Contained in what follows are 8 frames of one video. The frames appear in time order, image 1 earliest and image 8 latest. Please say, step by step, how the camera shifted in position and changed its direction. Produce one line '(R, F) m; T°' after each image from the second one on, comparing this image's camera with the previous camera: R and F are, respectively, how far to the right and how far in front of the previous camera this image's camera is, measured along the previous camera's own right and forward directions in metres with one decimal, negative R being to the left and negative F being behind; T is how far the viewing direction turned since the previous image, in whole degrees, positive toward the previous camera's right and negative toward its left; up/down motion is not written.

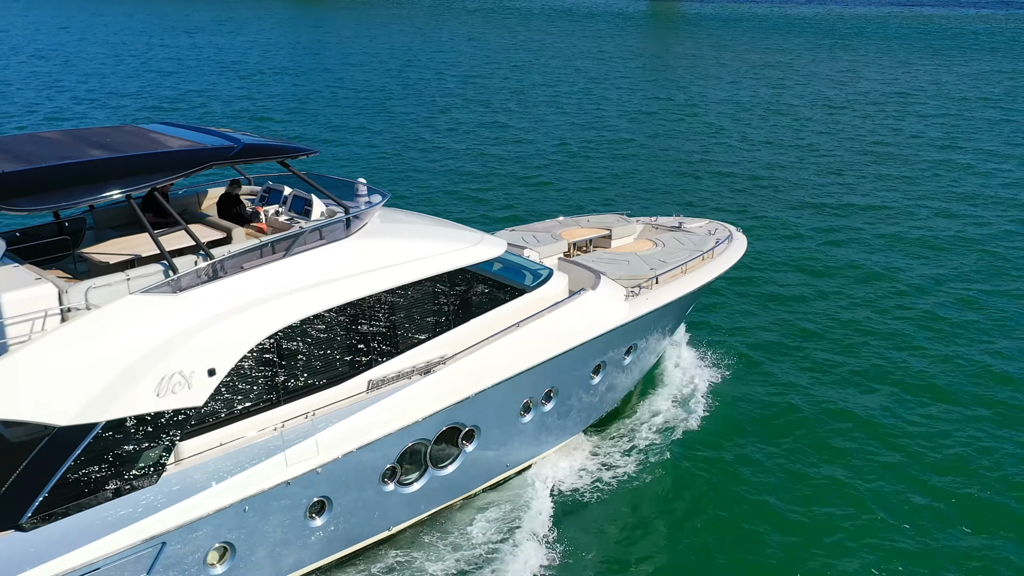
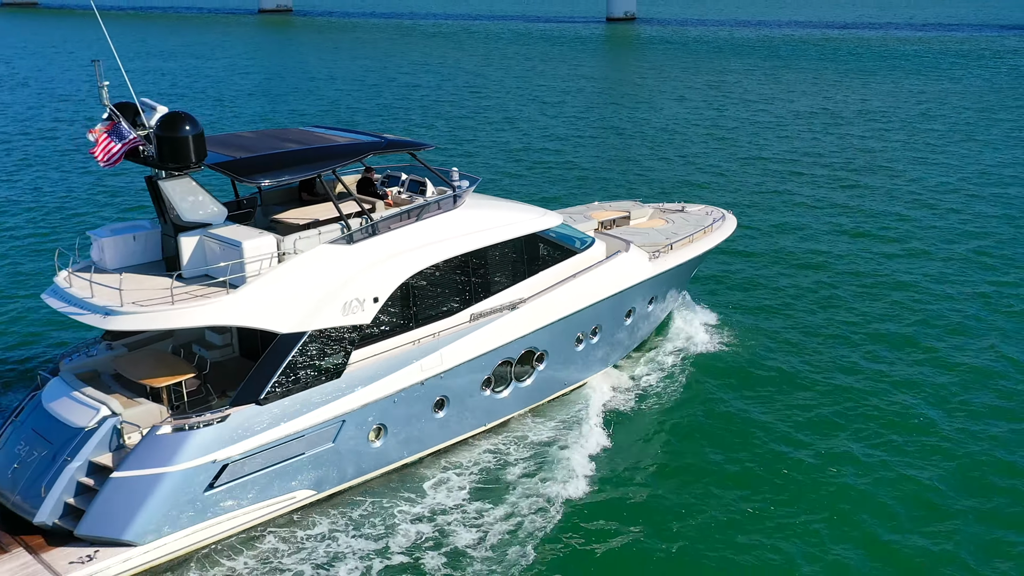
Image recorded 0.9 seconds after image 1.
(-0.9, -2.5) m; +2°
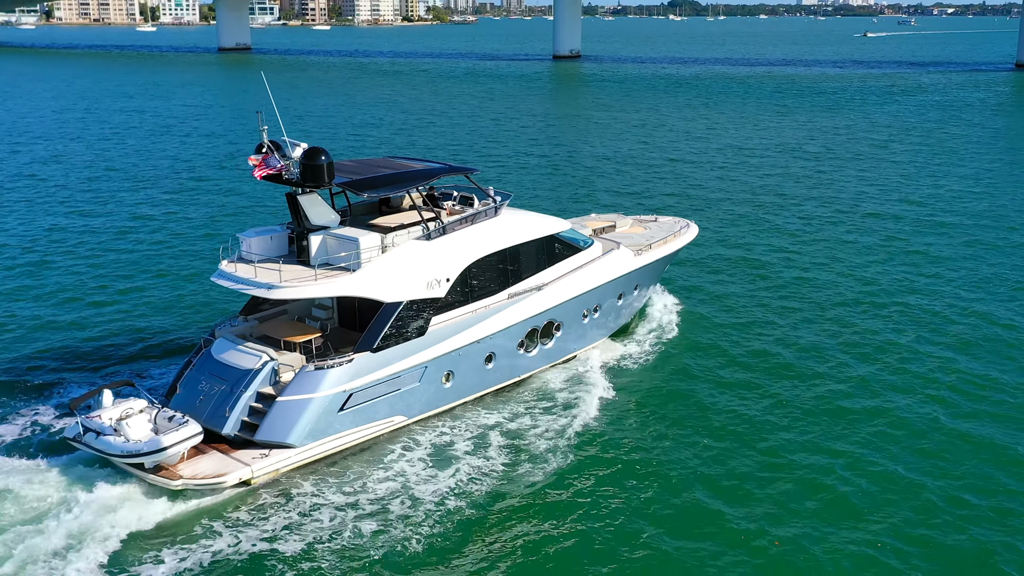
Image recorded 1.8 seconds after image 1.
(-0.9, -3.3) m; +3°
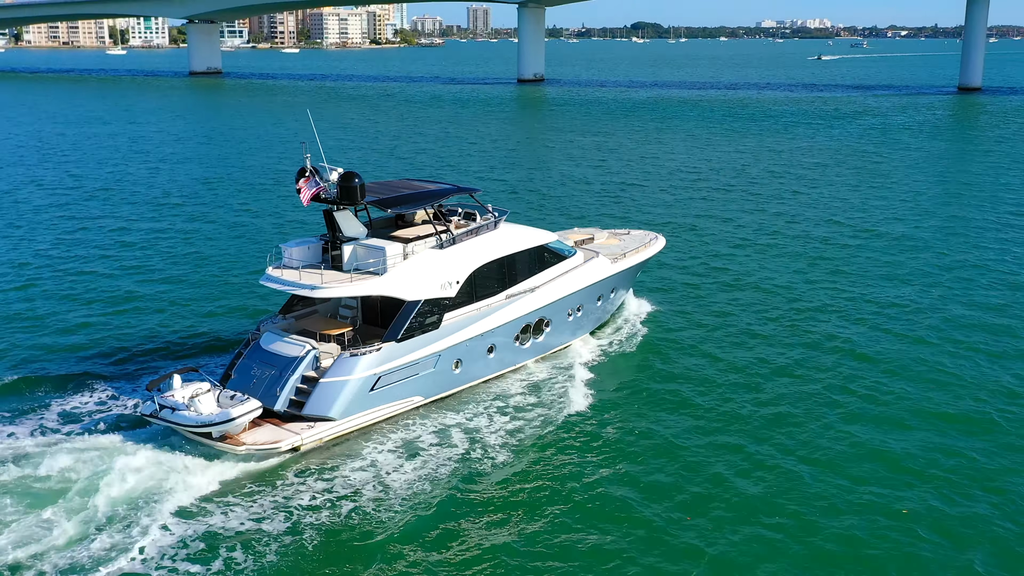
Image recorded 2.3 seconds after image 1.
(-0.4, -2.2) m; +2°
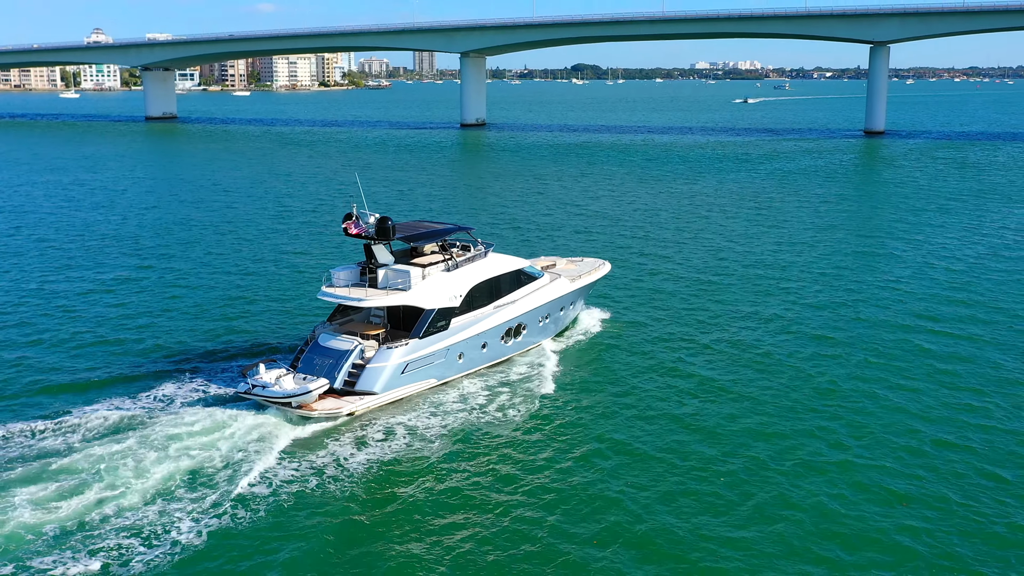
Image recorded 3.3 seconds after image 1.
(-0.8, -5.1) m; +3°
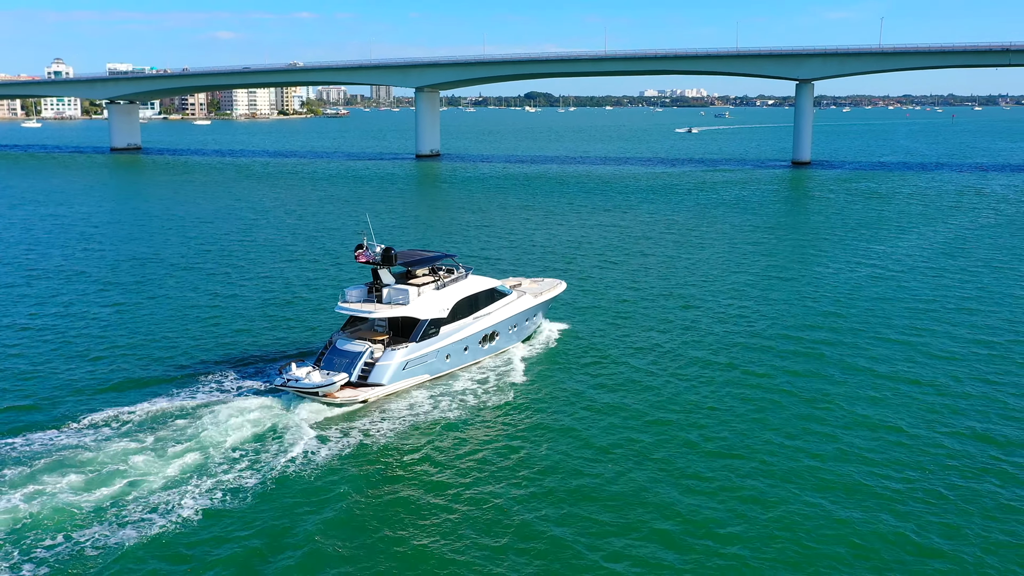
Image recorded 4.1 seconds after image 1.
(-0.5, -5.0) m; +2°
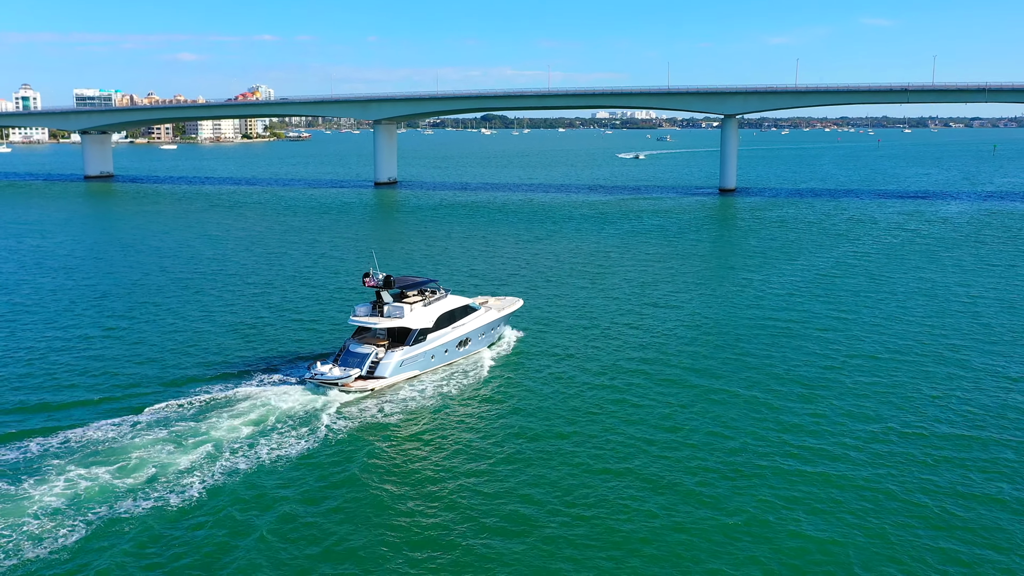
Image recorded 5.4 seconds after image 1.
(-0.4, -7.9) m; +2°
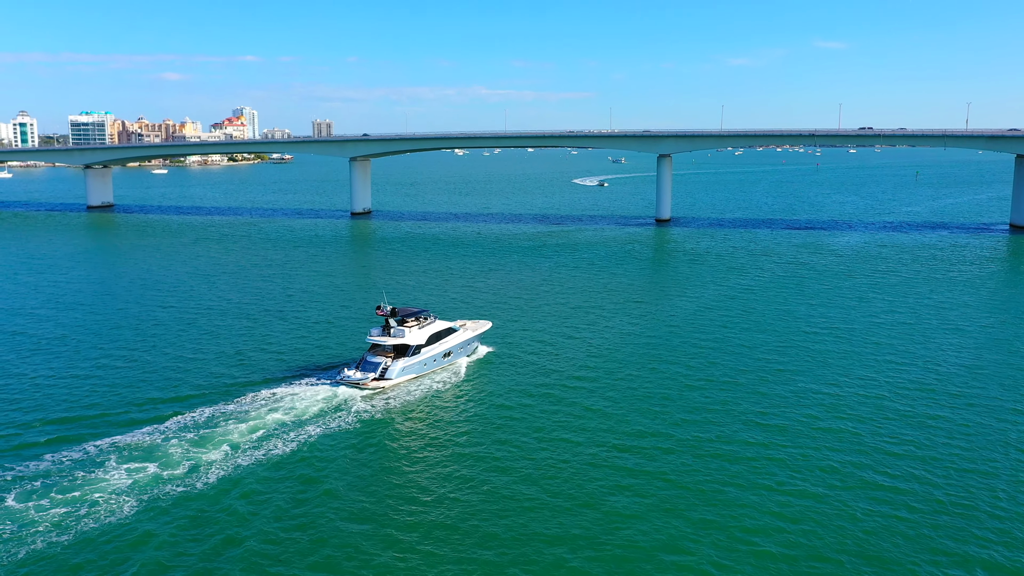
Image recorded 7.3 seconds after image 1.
(+2.0, -11.2) m; +1°
